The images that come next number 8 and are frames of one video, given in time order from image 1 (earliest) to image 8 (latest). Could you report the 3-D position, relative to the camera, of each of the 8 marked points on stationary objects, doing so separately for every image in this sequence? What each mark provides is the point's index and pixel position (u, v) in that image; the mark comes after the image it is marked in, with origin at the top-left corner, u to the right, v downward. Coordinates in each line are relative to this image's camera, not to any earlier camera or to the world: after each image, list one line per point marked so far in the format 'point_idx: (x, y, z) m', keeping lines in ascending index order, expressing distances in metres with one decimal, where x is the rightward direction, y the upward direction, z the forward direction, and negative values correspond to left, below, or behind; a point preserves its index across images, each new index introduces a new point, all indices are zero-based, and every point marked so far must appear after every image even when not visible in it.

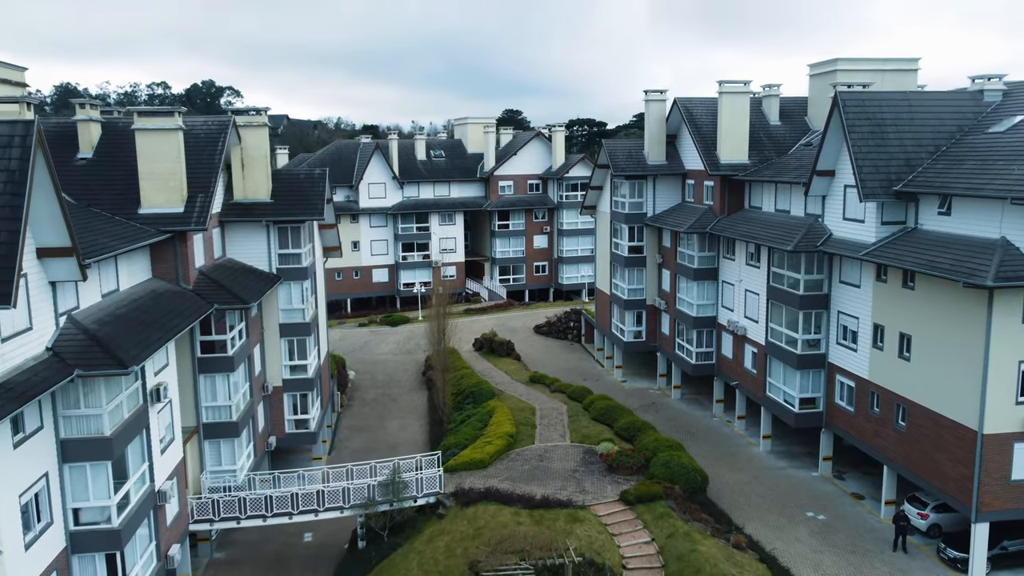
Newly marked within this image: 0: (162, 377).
0: (-8.8, -2.2, +18.1) m
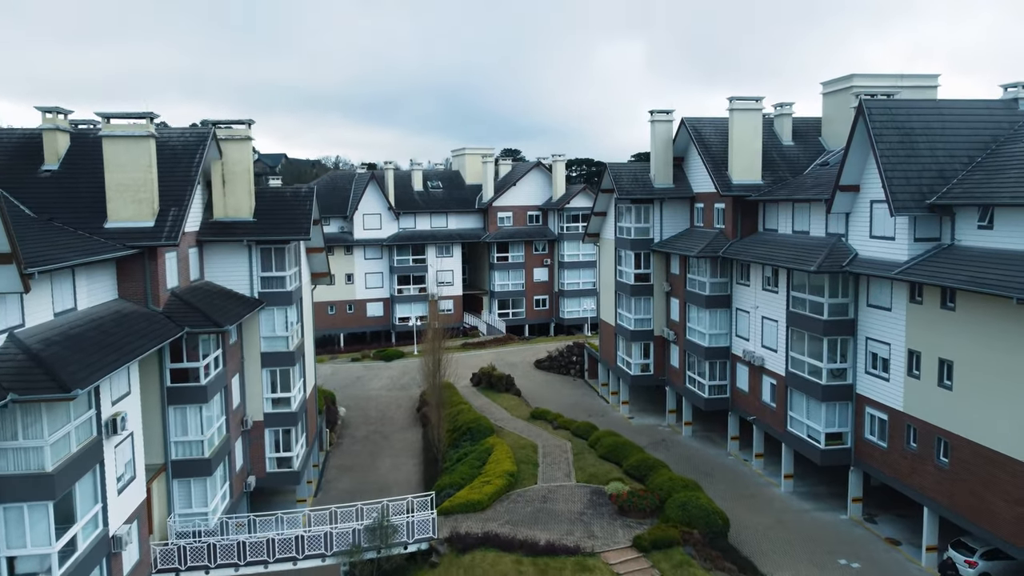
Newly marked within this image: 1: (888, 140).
0: (-8.8, -2.6, +16.2) m
1: (+10.2, +4.0, +19.5) m
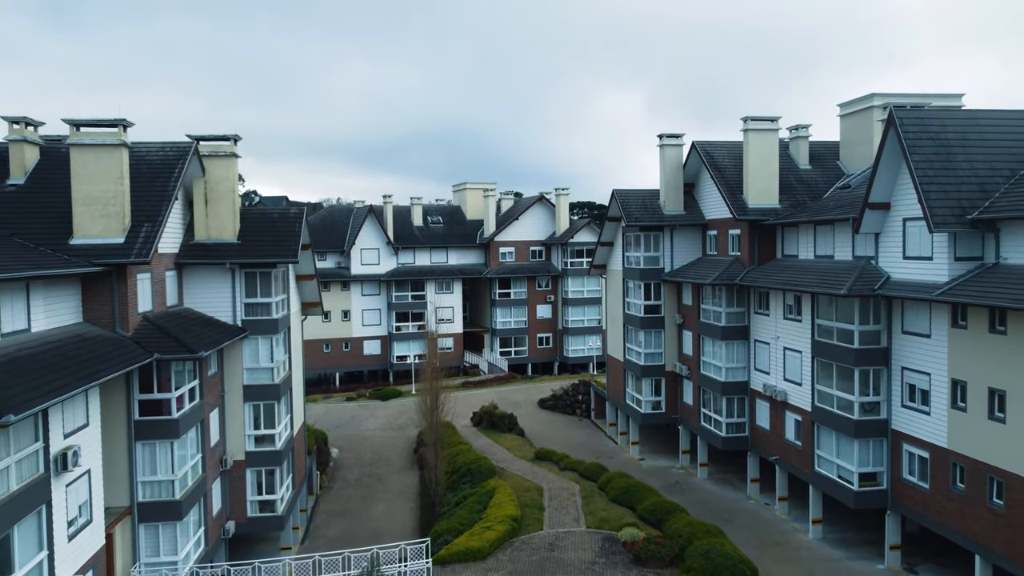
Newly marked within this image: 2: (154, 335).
0: (-8.7, -3.0, +14.4) m
1: (+10.3, +3.4, +18.1) m
2: (-8.7, -1.1, +17.5) m
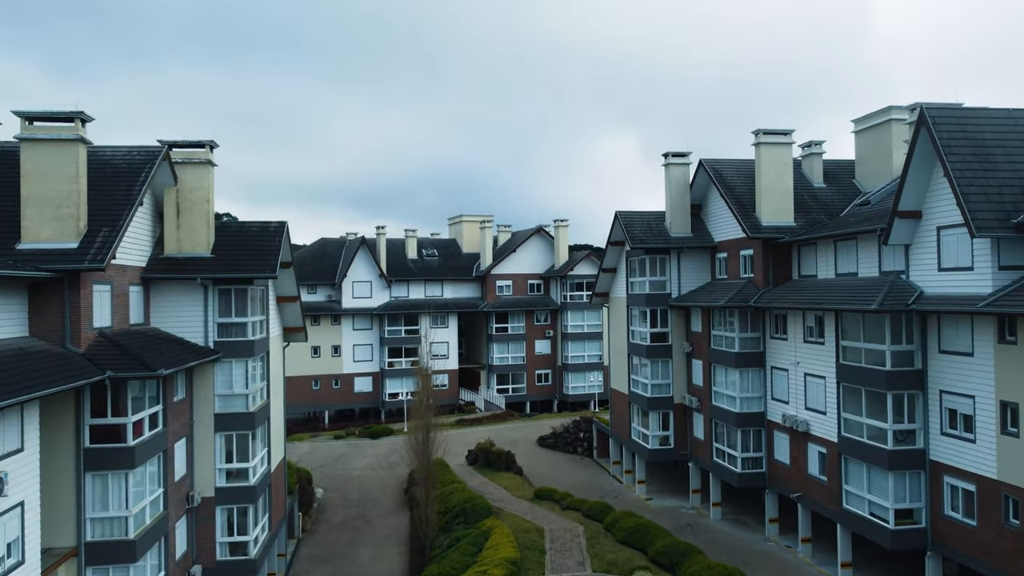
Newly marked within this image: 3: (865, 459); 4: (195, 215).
0: (-8.7, -3.1, +12.5) m
1: (+10.2, +3.1, +16.6) m
2: (-8.7, -1.4, +15.6) m
3: (+9.4, -4.5, +19.2) m
4: (-8.7, +2.0, +19.8) m
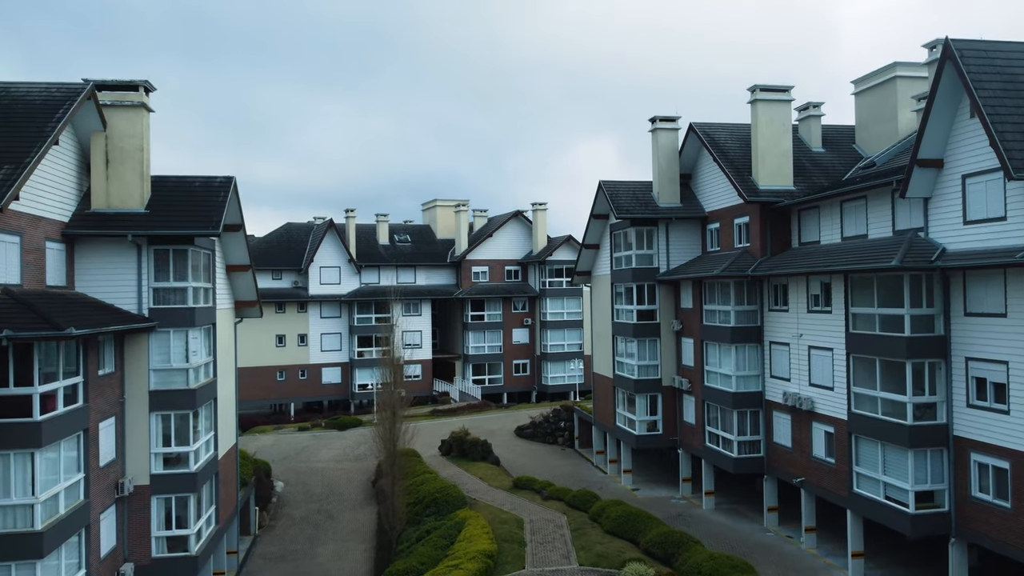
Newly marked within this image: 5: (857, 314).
0: (-9.0, -2.1, +10.0) m
1: (+9.8, +4.1, +14.8) m
2: (-9.1, -0.4, +13.2) m
3: (+8.8, -3.6, +17.3) m
4: (-9.3, +3.0, +17.4) m
5: (+8.7, -0.7, +18.2) m
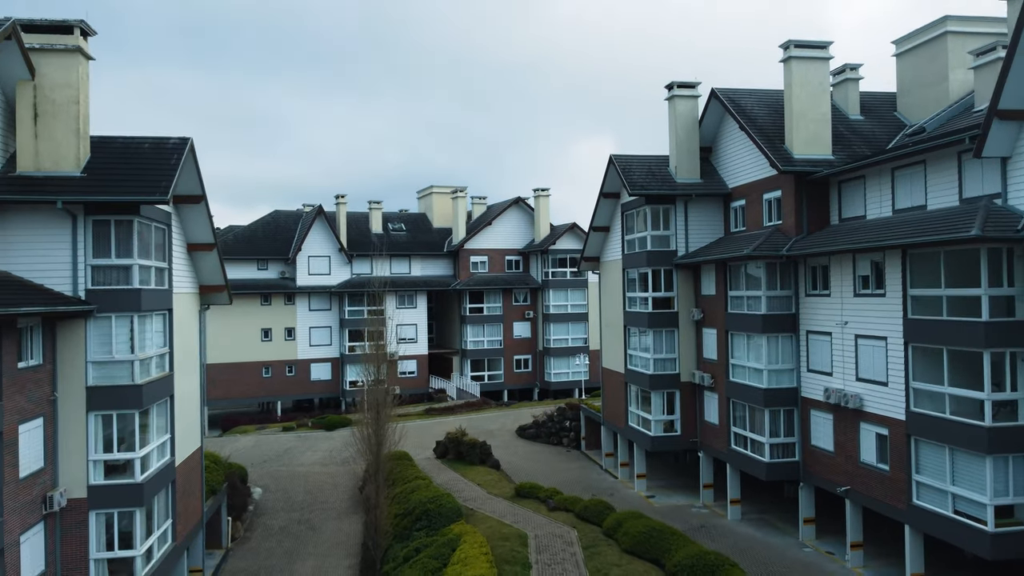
0: (-9.0, -1.6, +7.4) m
1: (+9.8, +4.6, +12.2) m
2: (-9.1, +0.1, +10.6) m
3: (+8.9, -3.1, +14.7) m
4: (-9.2, +3.4, +14.7) m
5: (+8.8, -0.2, +15.6) m
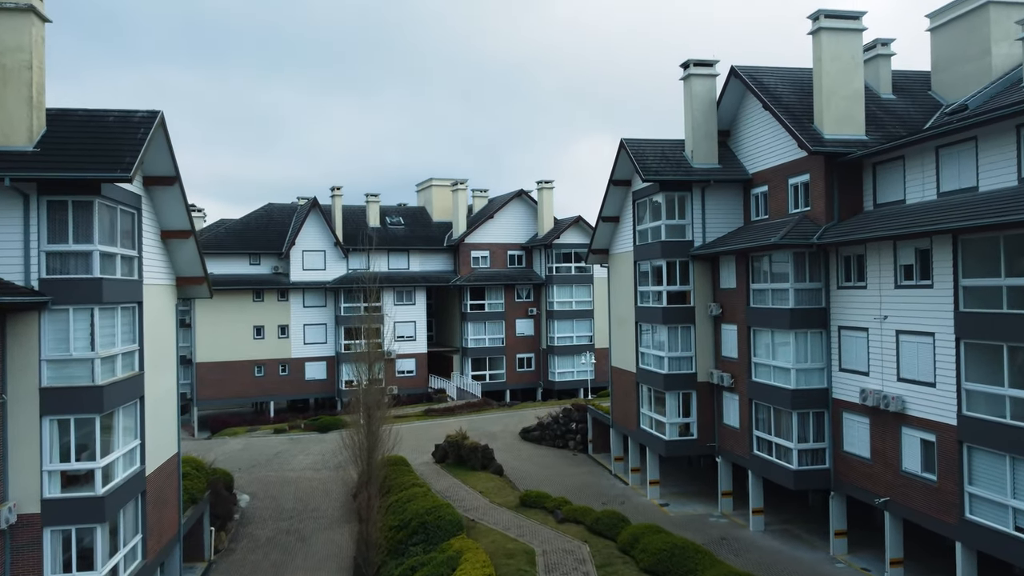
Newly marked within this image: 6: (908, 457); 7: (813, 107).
0: (-8.9, -1.4, +5.8) m
1: (+9.9, +4.8, +10.5) m
2: (-9.0, +0.2, +8.9) m
3: (+9.0, -2.9, +13.1) m
4: (-9.1, +3.6, +13.1) m
5: (+8.9, 0.0, +13.9) m
6: (+8.6, -3.7, +15.7) m
7: (+7.9, +4.7, +19.0) m
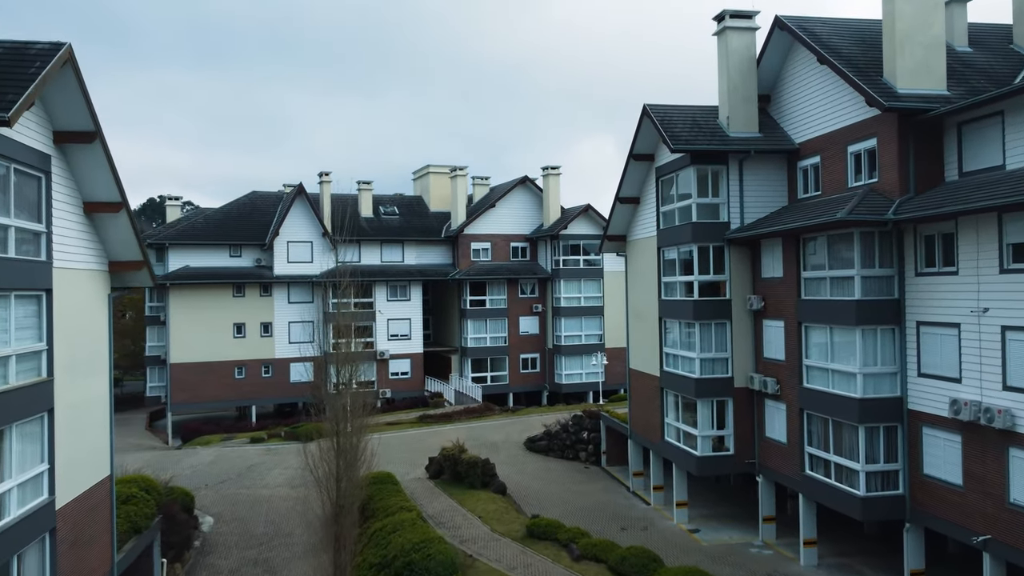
0: (-8.8, -1.2, +2.6) m
1: (+10.0, +5.0, +7.3) m
2: (-8.9, +0.5, +5.7) m
3: (+9.1, -2.6, +9.8) m
4: (-9.0, +3.9, +9.9) m
5: (+9.0, +0.3, +10.7) m
6: (+8.7, -3.4, +12.4) m
7: (+8.0, +5.0, +15.7) m
